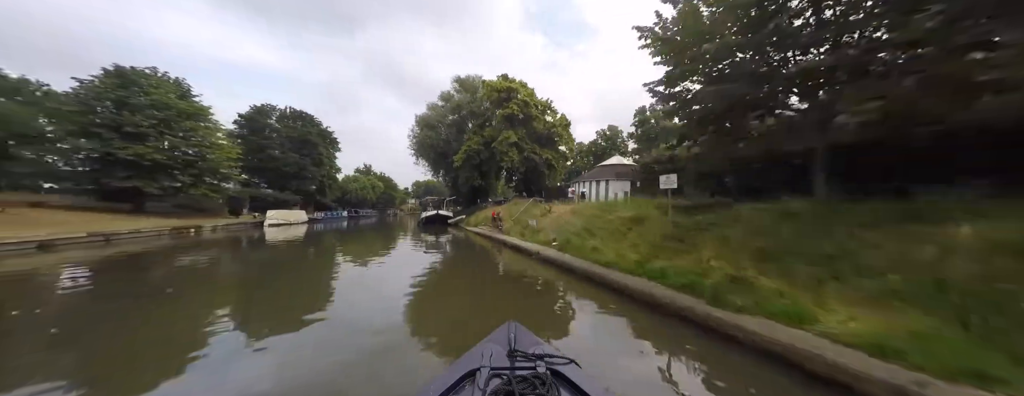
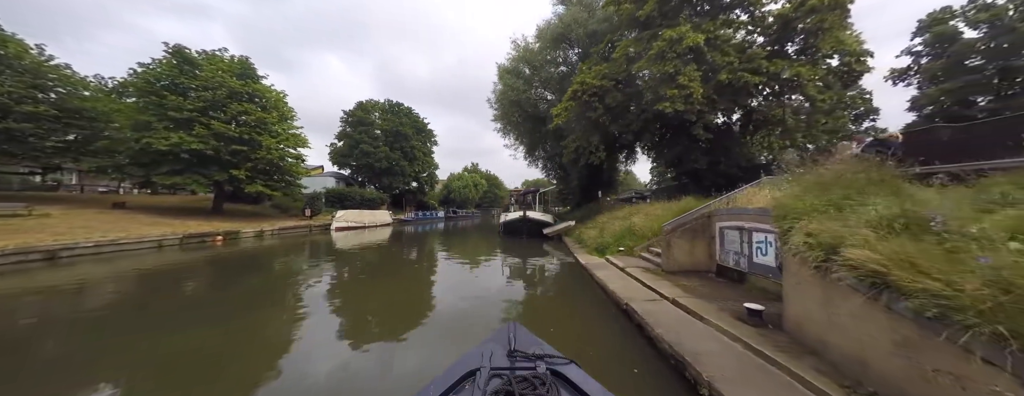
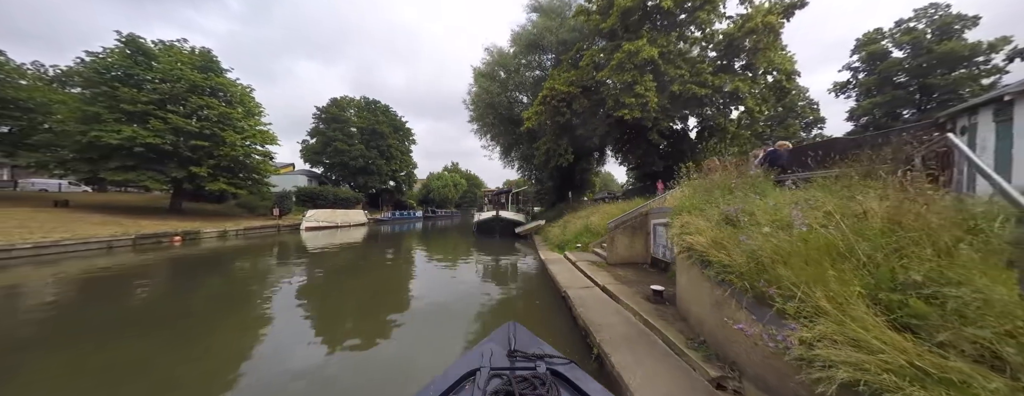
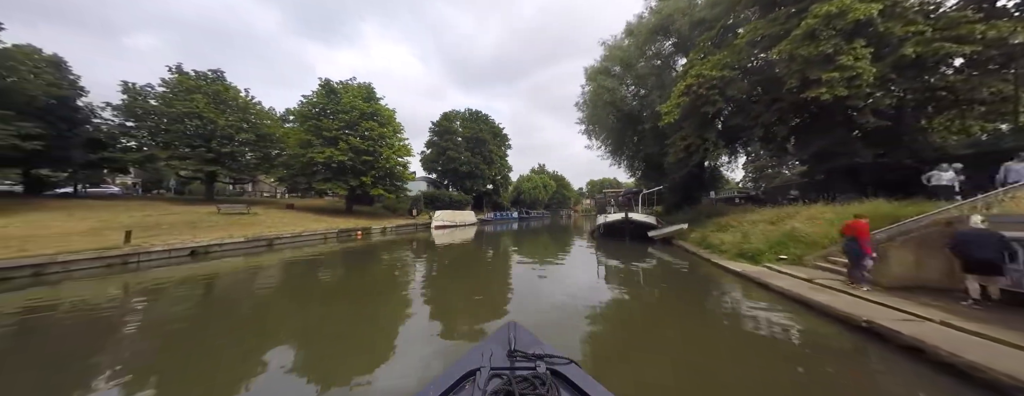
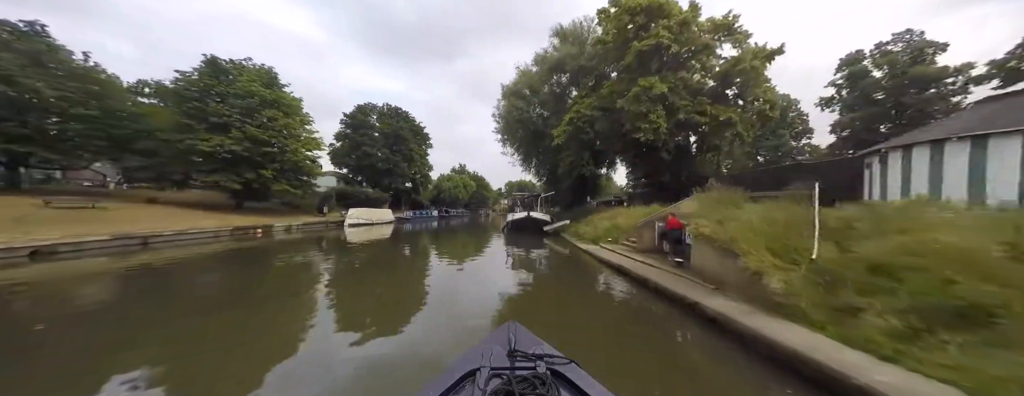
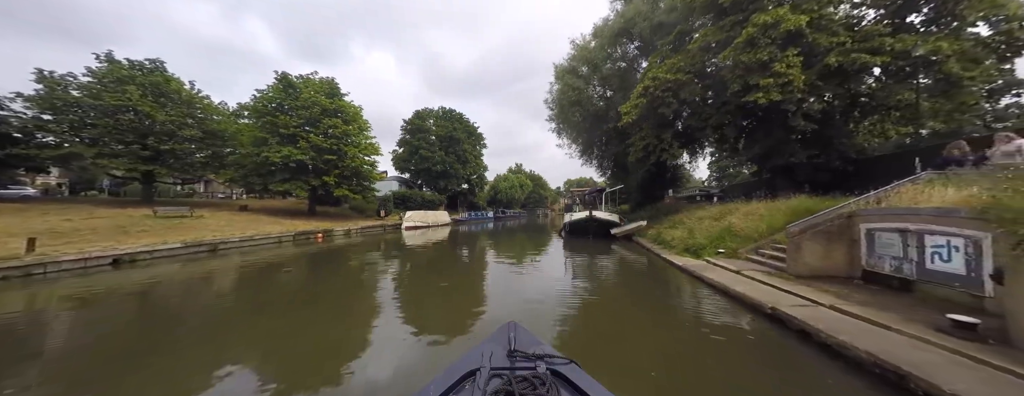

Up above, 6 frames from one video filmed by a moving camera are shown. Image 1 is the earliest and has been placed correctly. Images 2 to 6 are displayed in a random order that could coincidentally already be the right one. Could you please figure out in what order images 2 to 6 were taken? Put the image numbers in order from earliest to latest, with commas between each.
5, 4, 6, 2, 3
